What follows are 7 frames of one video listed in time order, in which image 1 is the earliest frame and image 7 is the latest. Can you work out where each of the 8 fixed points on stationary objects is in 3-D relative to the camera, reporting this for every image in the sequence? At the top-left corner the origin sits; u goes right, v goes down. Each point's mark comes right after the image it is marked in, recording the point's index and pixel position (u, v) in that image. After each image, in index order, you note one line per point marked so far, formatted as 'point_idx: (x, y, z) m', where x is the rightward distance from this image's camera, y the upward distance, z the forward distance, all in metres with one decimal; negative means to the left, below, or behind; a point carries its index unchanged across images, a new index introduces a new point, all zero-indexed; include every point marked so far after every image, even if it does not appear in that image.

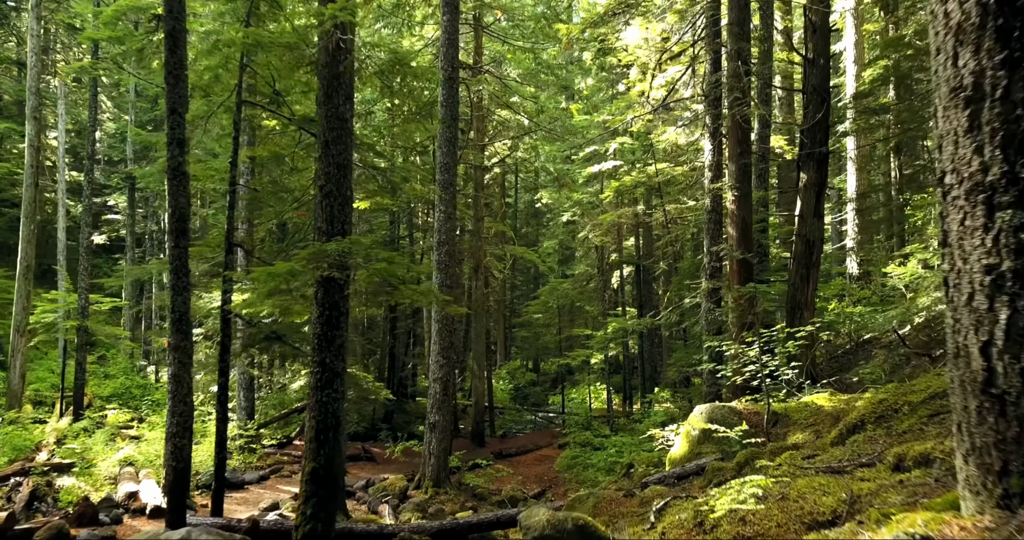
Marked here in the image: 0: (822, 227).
0: (+4.0, +0.6, +9.7) m
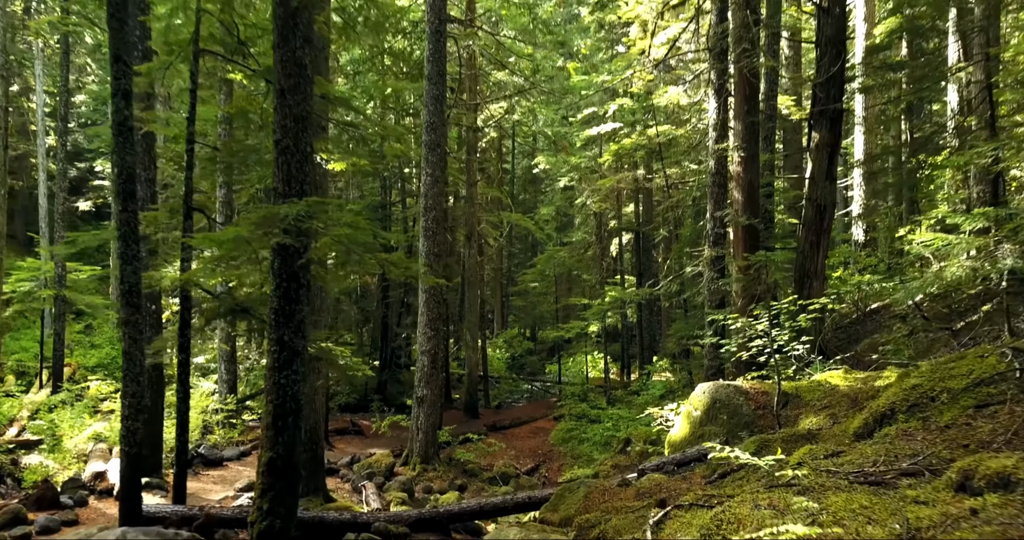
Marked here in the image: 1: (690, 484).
0: (+3.9, +1.0, +9.0) m
1: (+1.2, -1.5, +5.0) m
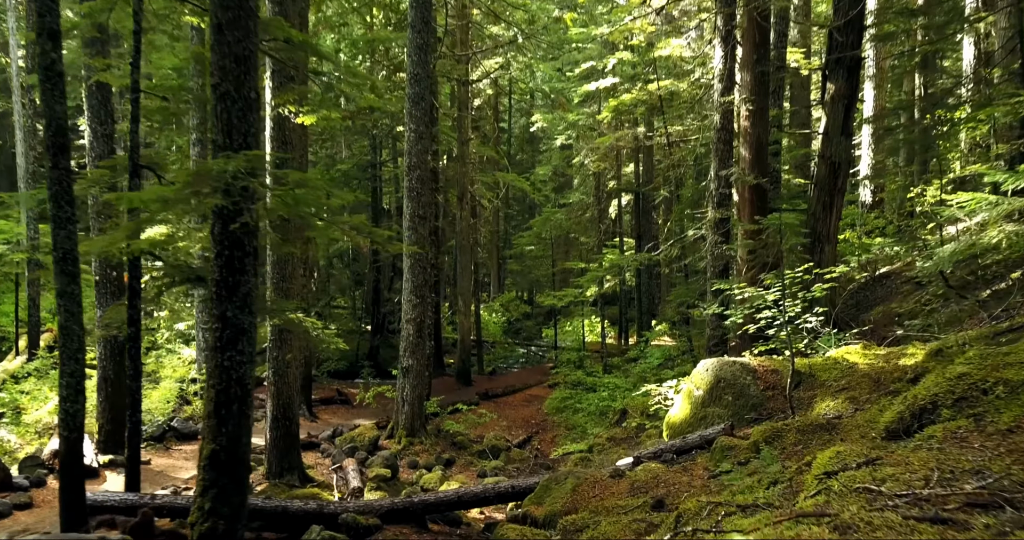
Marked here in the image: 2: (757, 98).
0: (+3.8, +1.4, +8.3) m
1: (+1.1, -1.2, +4.4) m
2: (+2.9, +2.0, +8.7) m
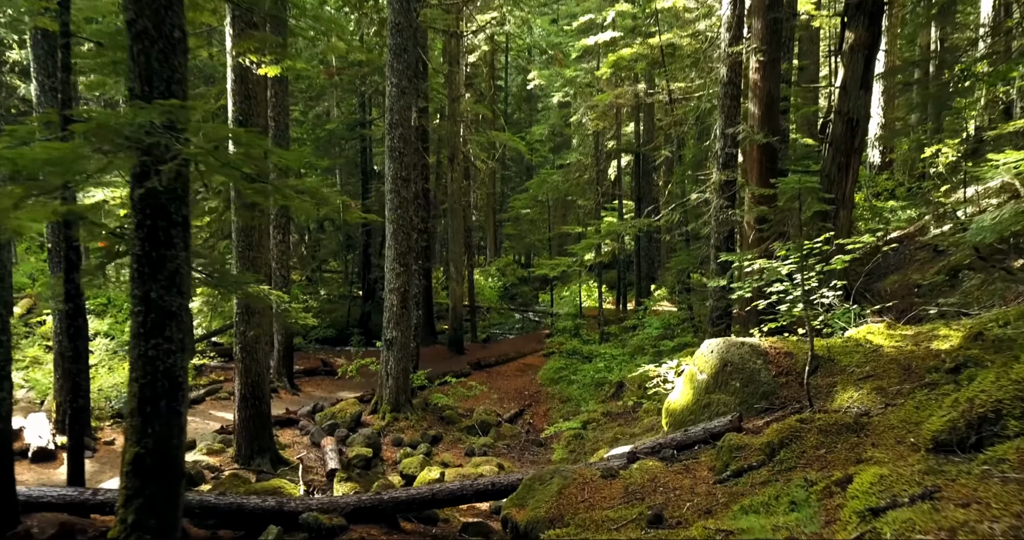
0: (+3.6, +1.7, +7.5) m
1: (+0.9, -1.1, +3.8) m
2: (+2.8, +2.4, +7.9) m
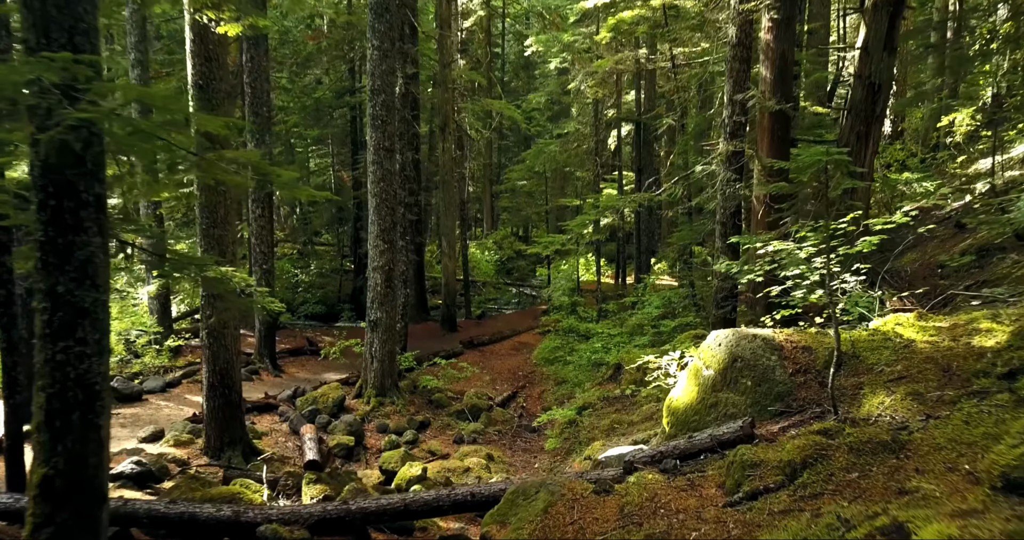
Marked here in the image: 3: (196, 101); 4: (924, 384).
0: (+3.5, +1.9, +6.9) m
1: (+0.8, -1.1, +3.3) m
2: (+2.7, +2.6, +7.2) m
3: (-2.8, +1.5, +6.5) m
4: (+2.1, -0.6, +3.7) m
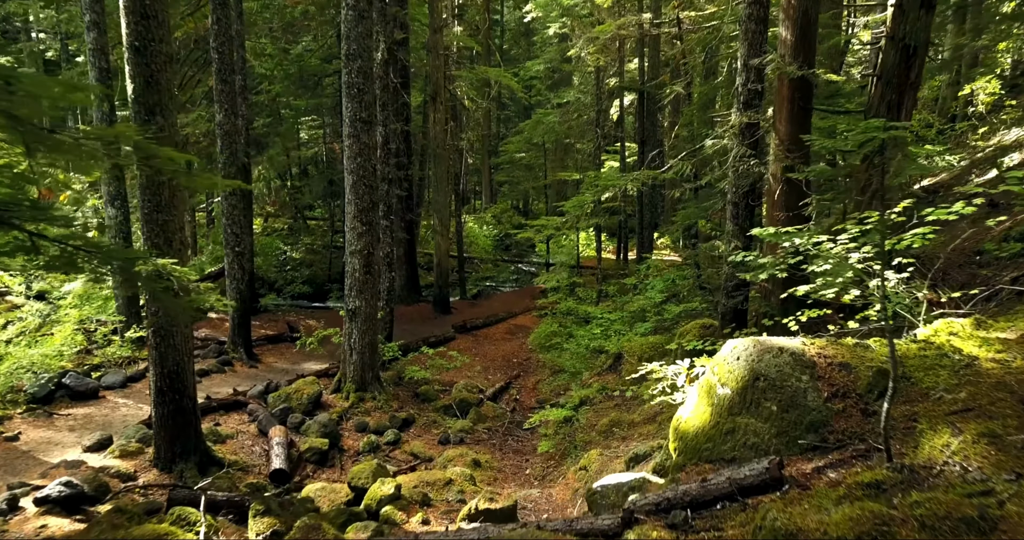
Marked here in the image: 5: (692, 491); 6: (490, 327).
0: (+3.4, +2.0, +6.0) m
1: (+0.7, -1.1, +2.5) m
2: (+2.5, +2.7, +6.3) m
3: (-2.9, +1.6, +5.7) m
4: (+1.9, -0.6, +2.9) m
5: (+0.8, -1.0, +3.3) m
6: (-0.4, -1.0, +13.5) m
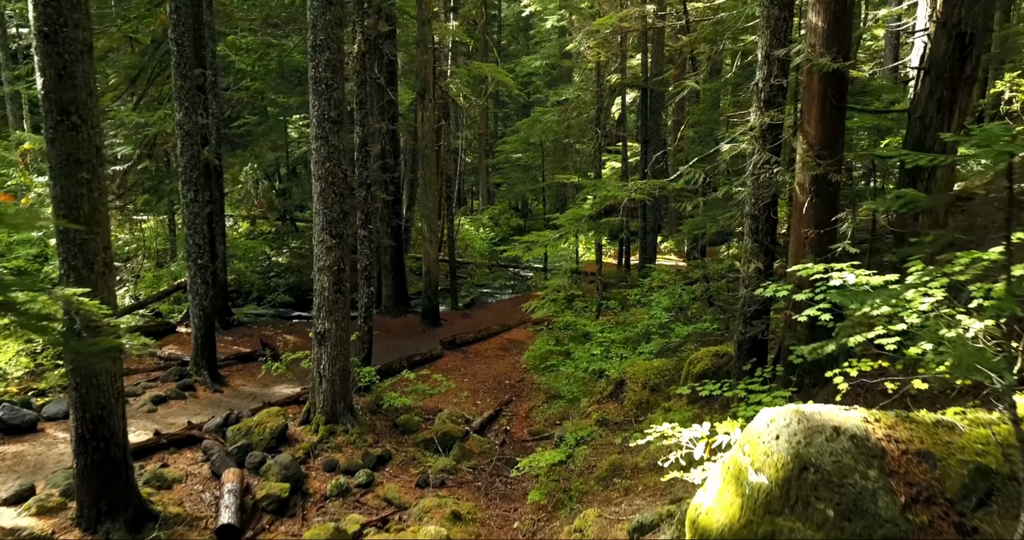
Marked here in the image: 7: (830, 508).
0: (+3.3, +1.8, +5.1) m
1: (+0.6, -1.3, +1.6) m
2: (+2.4, +2.5, +5.4) m
3: (-3.0, +1.4, +4.8) m
4: (+1.8, -0.8, +2.0) m
5: (+0.7, -1.2, +2.4) m
6: (-0.5, -1.2, +12.6) m
7: (+1.1, -0.9, +2.7) m
